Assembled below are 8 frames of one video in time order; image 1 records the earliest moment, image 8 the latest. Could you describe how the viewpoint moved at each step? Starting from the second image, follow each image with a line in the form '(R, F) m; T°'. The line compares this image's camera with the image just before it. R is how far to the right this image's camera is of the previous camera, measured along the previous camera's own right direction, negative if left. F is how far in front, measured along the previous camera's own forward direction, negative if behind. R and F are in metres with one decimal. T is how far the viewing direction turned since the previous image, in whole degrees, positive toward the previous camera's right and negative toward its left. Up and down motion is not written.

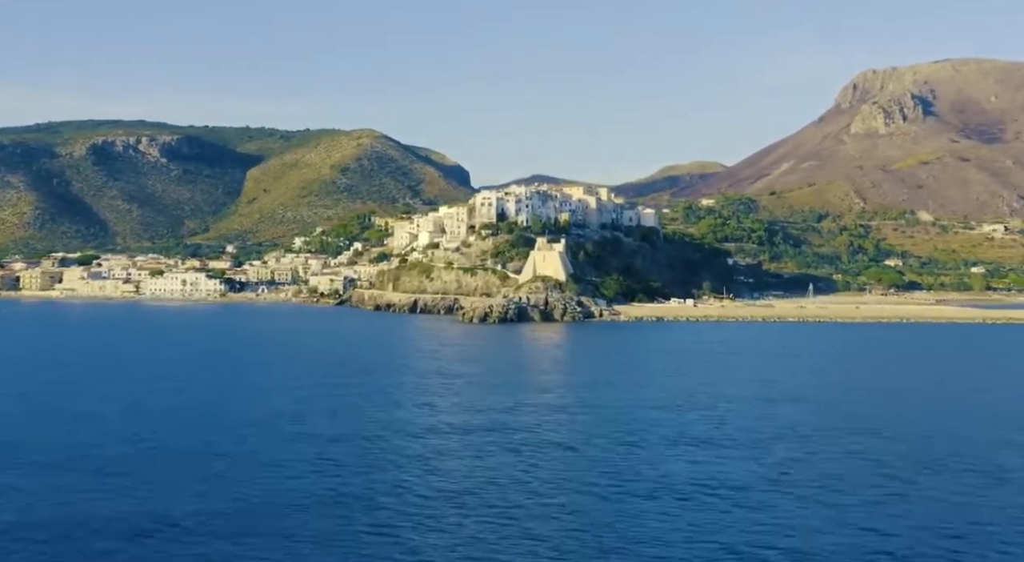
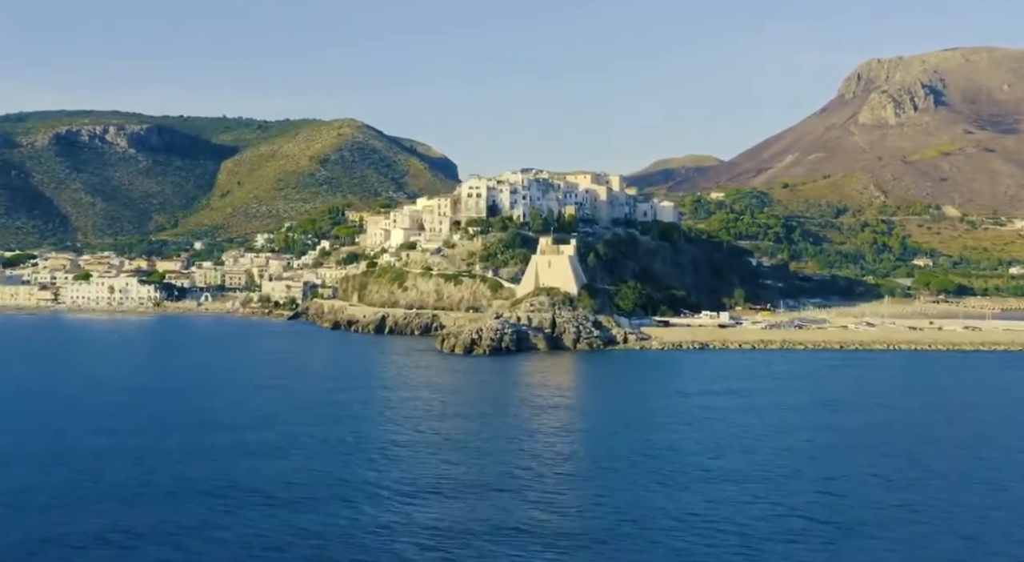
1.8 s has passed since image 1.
(-0.4, +19.2) m; +1°
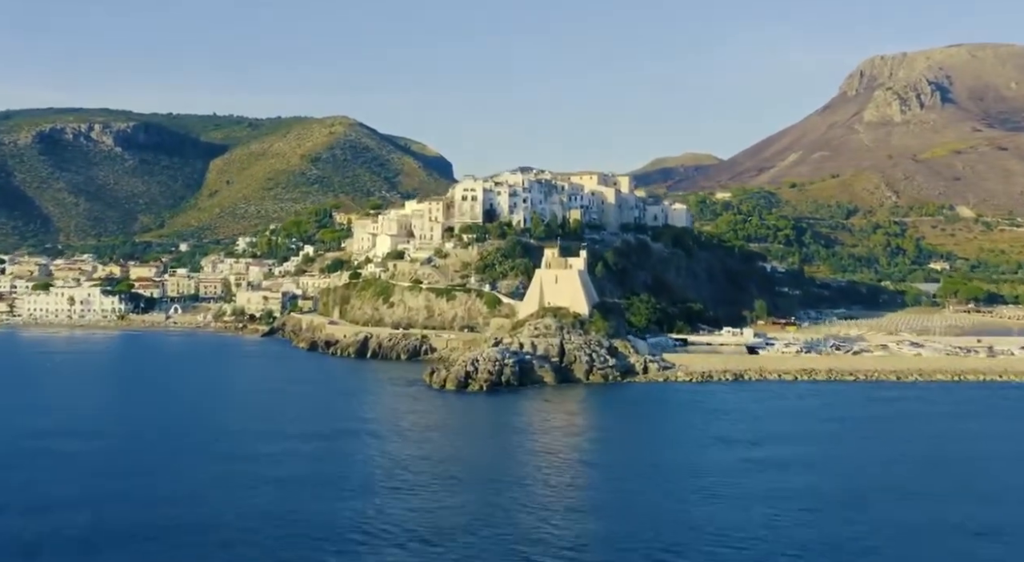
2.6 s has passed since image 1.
(-0.3, +8.5) m; 0°
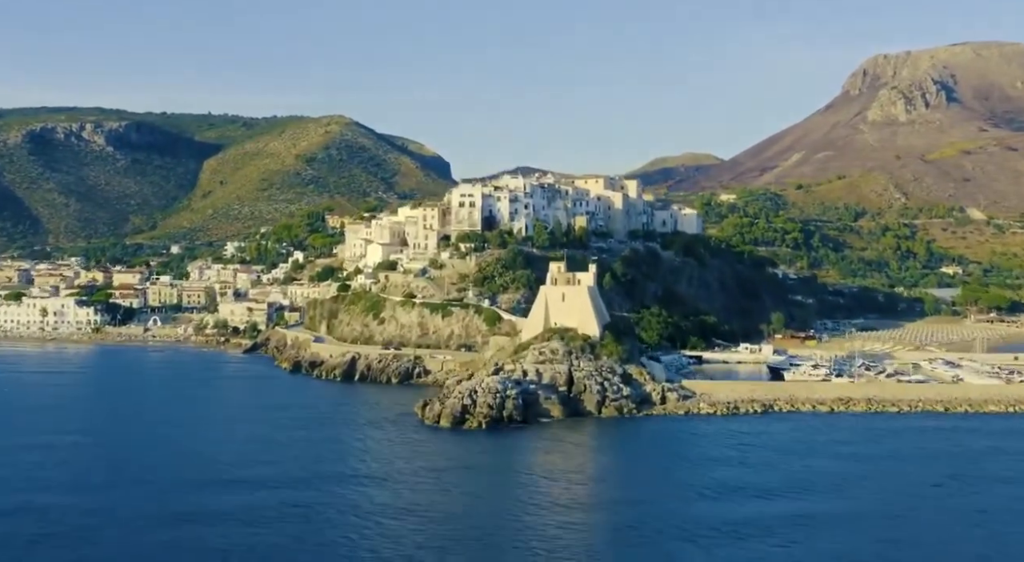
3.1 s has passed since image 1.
(-0.2, +5.3) m; 0°
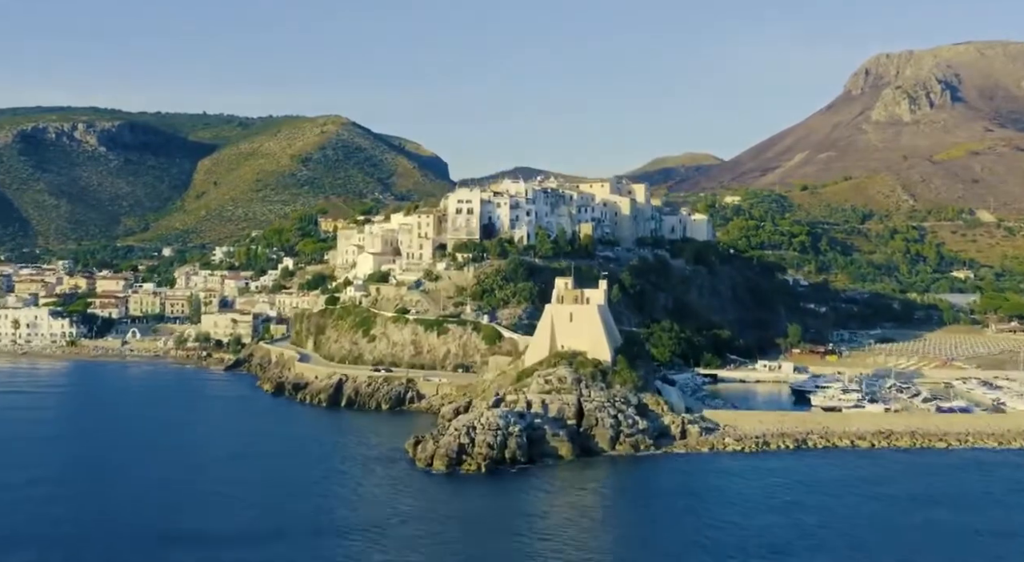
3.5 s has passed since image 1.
(-0.2, +4.8) m; 0°
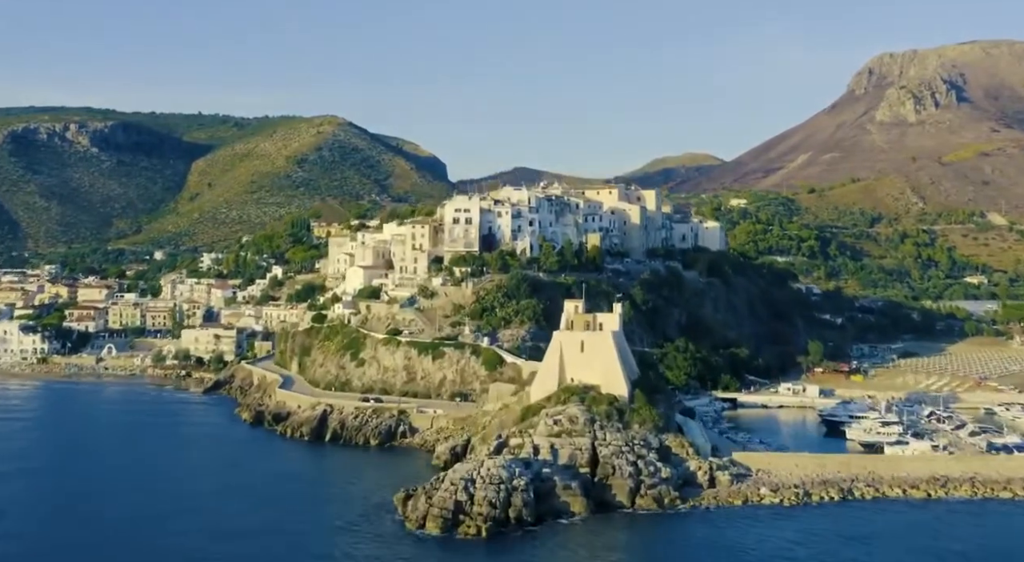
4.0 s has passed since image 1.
(-0.2, +5.0) m; 0°
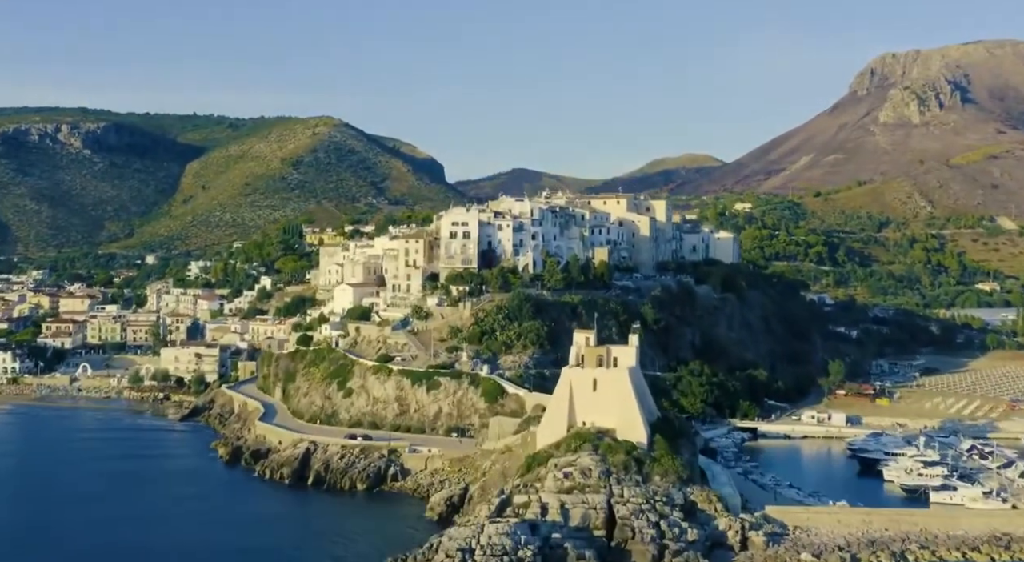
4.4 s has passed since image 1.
(-0.2, +4.5) m; 0°
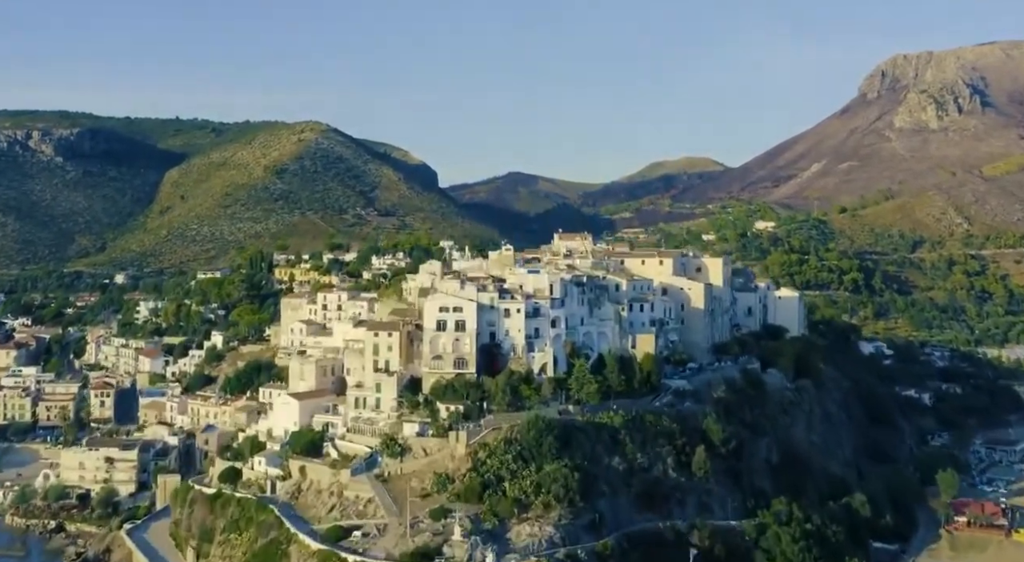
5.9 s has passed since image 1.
(-0.7, +16.2) m; 0°
